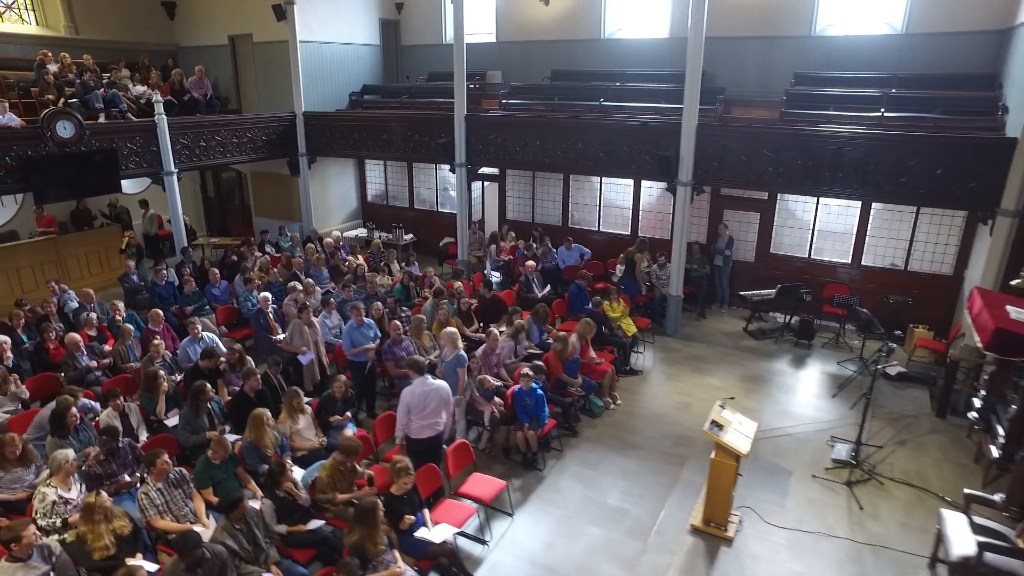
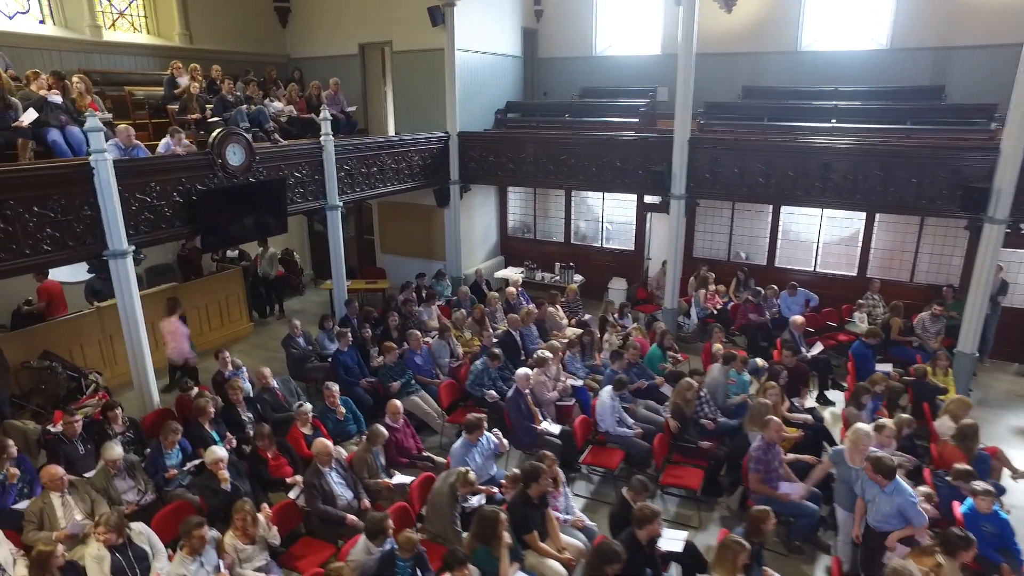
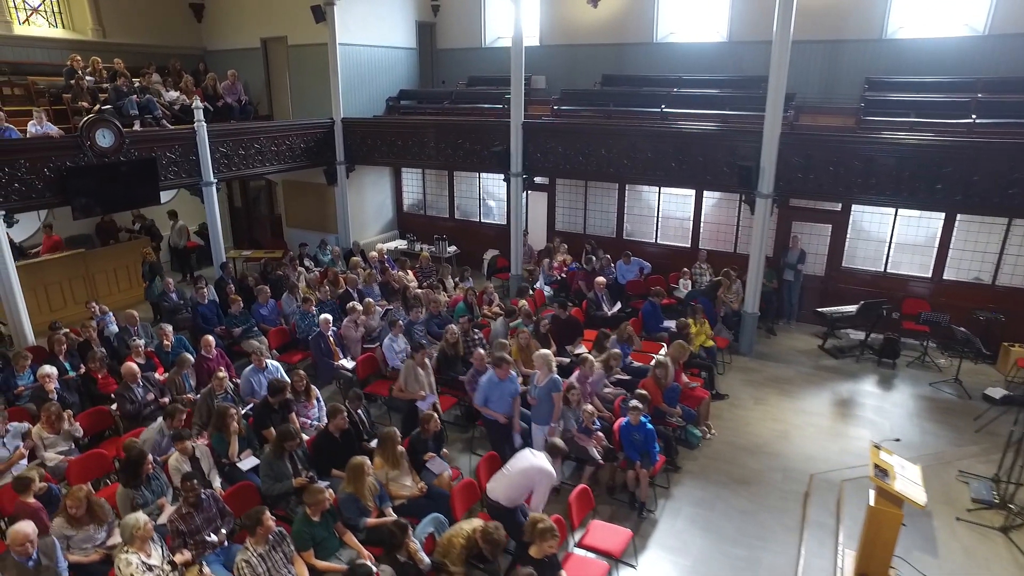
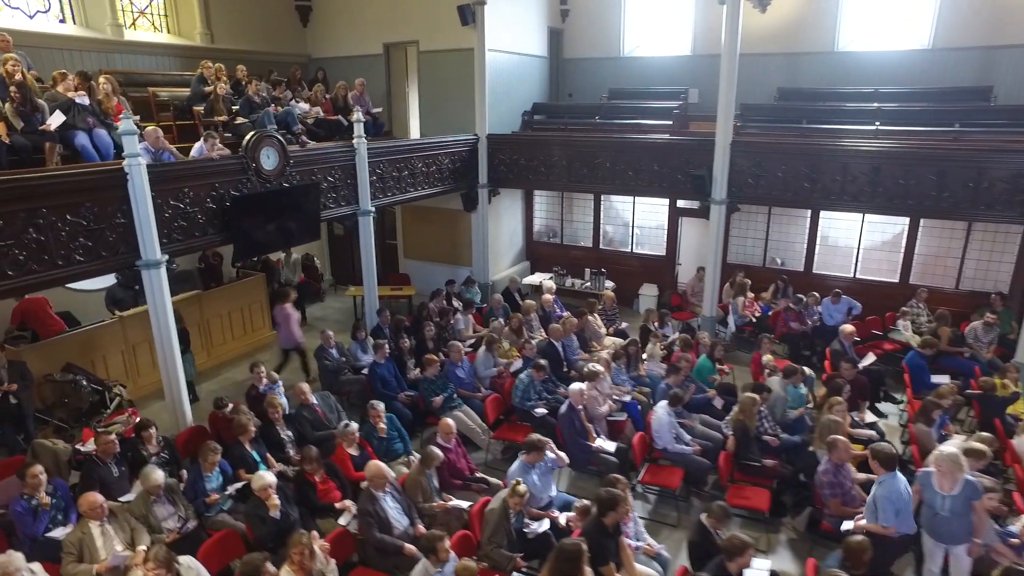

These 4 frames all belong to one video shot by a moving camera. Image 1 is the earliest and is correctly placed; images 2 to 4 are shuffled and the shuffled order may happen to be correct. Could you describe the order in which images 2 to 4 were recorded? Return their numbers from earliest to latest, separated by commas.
3, 2, 4
